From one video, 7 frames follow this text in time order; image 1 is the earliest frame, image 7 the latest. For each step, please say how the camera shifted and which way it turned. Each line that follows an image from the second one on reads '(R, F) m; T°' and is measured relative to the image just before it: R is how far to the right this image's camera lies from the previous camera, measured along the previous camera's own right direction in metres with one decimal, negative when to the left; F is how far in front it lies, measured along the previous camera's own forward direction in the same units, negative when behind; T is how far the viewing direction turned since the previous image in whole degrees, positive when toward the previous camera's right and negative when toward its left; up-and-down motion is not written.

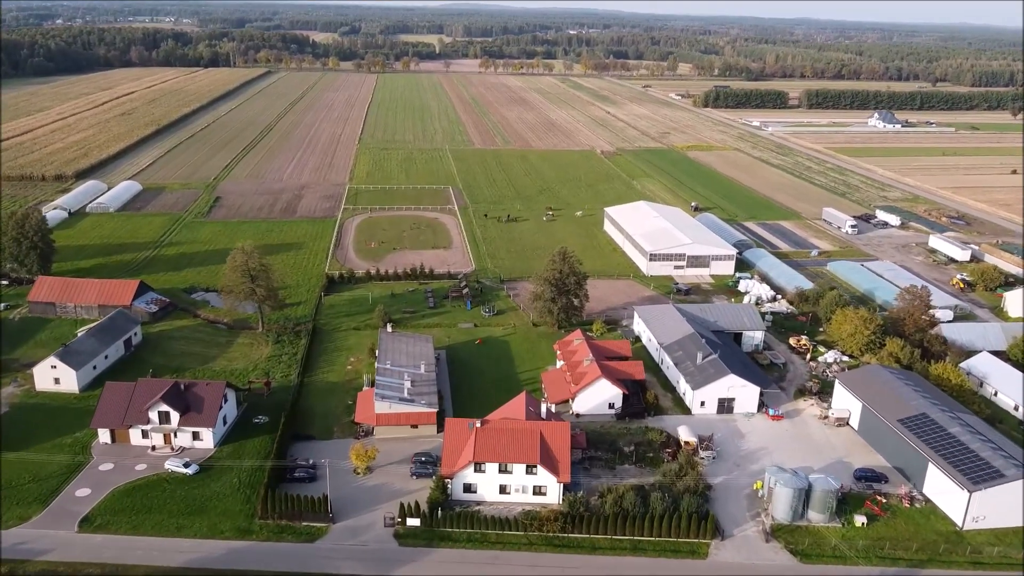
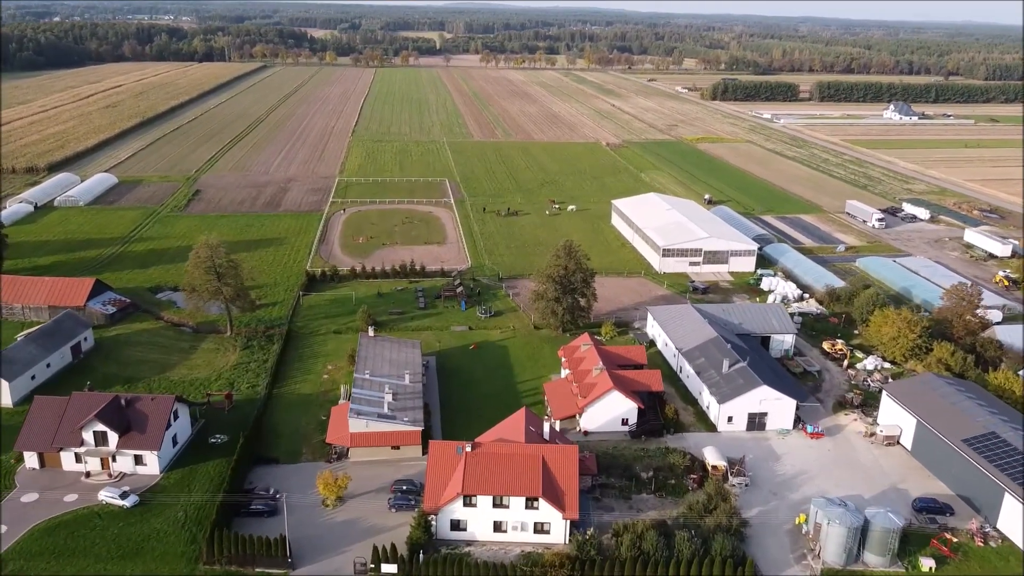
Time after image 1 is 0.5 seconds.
(+0.2, +5.4) m; 0°
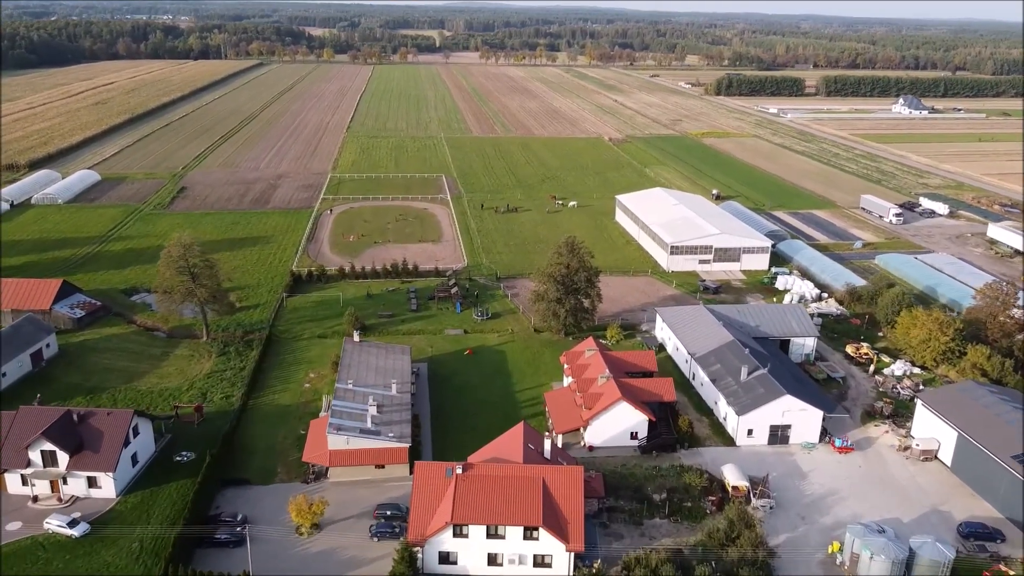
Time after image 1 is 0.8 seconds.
(+0.2, +3.2) m; 0°
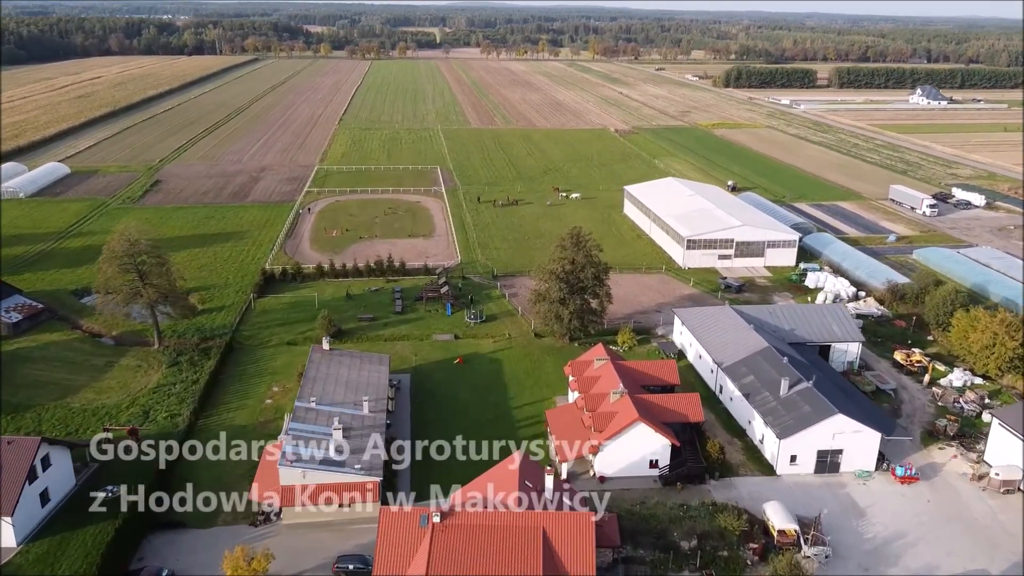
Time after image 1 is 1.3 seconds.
(+0.3, +5.3) m; 0°
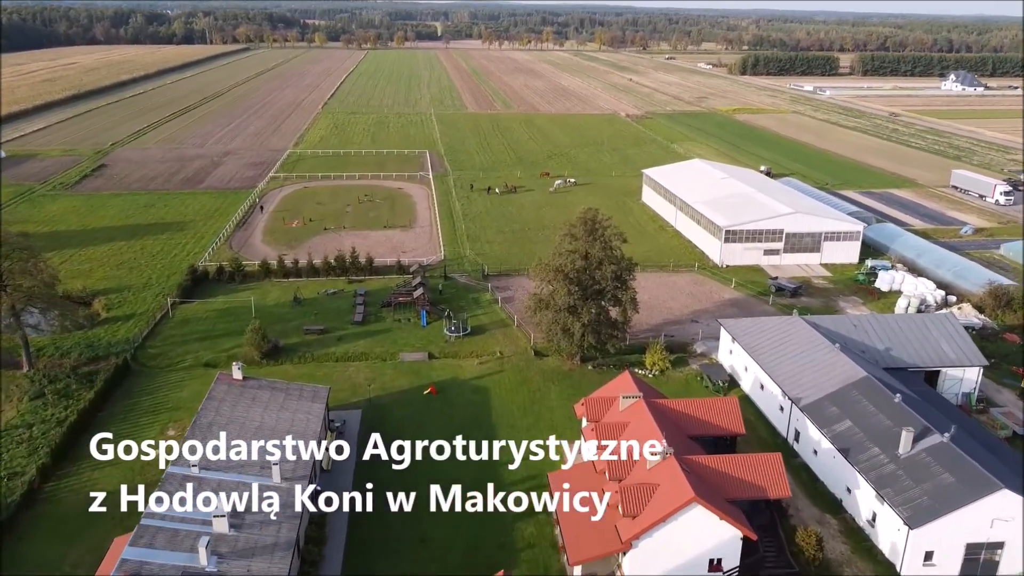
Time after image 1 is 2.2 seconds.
(+0.4, +9.2) m; 0°
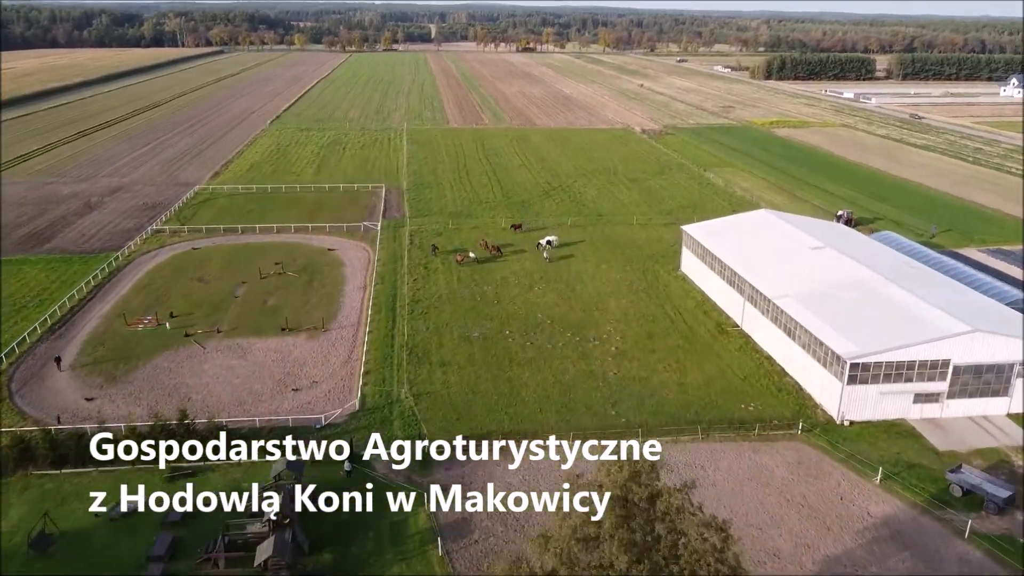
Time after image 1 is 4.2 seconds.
(+1.0, +16.2) m; 0°
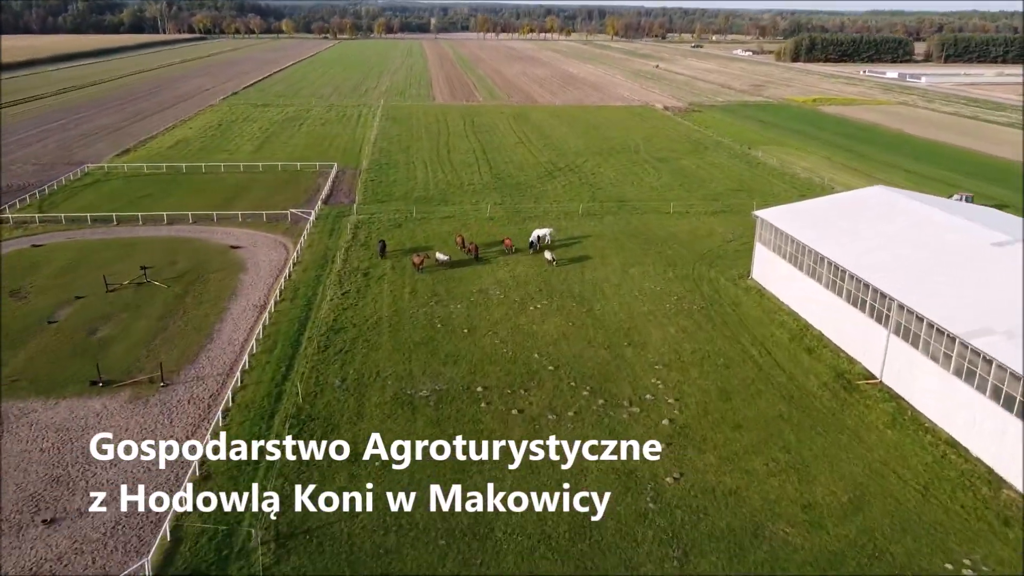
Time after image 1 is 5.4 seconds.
(+0.6, +11.7) m; 0°
